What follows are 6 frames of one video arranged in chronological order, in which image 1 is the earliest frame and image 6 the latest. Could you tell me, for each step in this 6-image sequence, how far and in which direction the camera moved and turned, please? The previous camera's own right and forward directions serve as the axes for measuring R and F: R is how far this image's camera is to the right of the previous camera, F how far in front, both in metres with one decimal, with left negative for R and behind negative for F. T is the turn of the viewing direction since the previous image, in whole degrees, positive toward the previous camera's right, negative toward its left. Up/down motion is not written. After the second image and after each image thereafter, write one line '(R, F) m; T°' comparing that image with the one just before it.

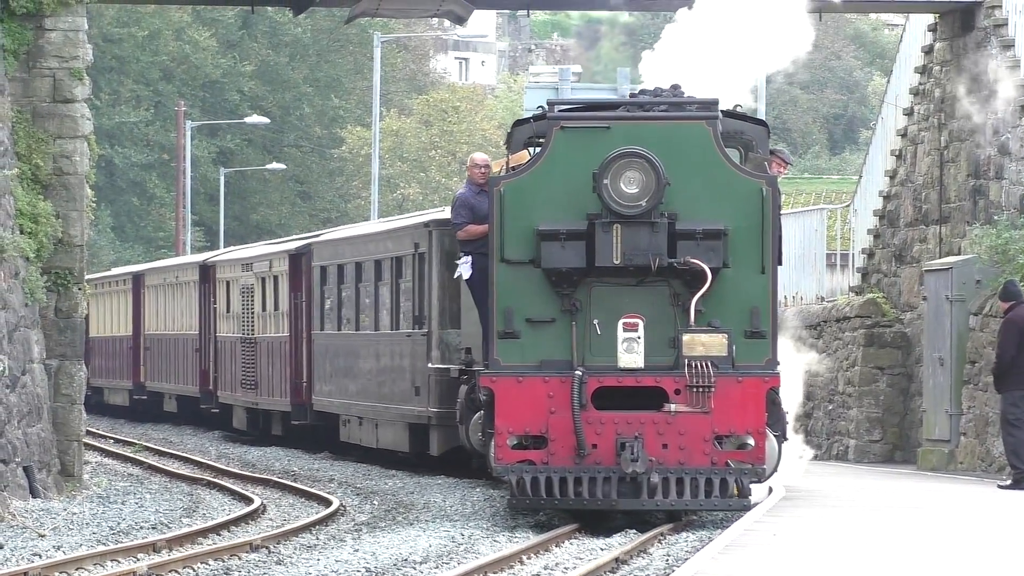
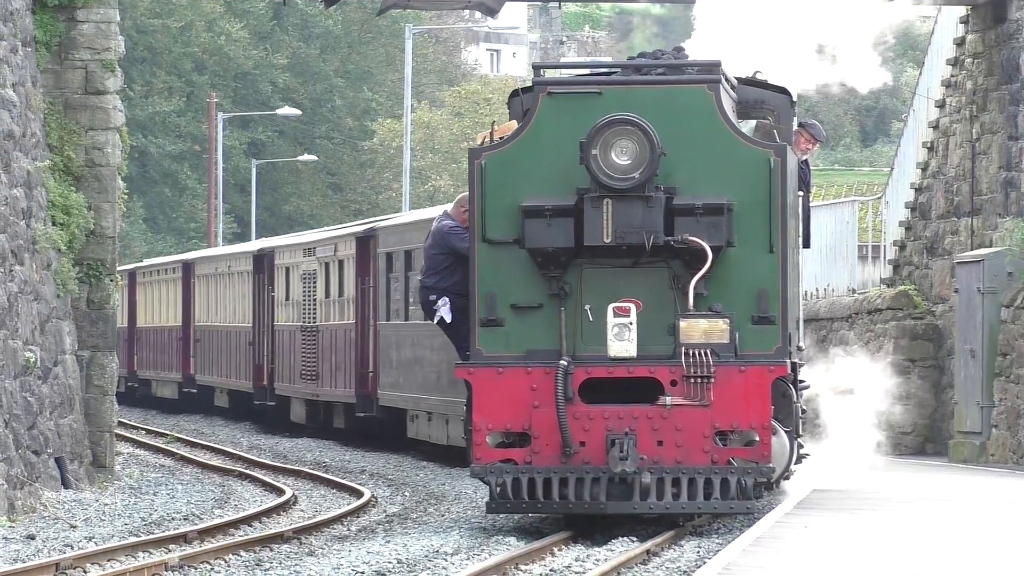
(0.0, 0.0) m; -1°
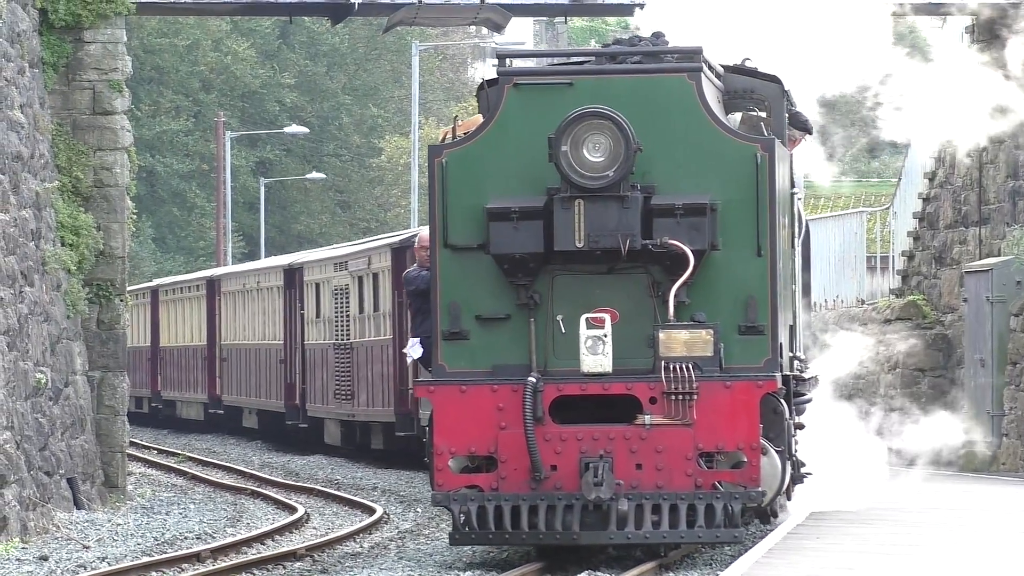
(-0.1, 0.0) m; 0°
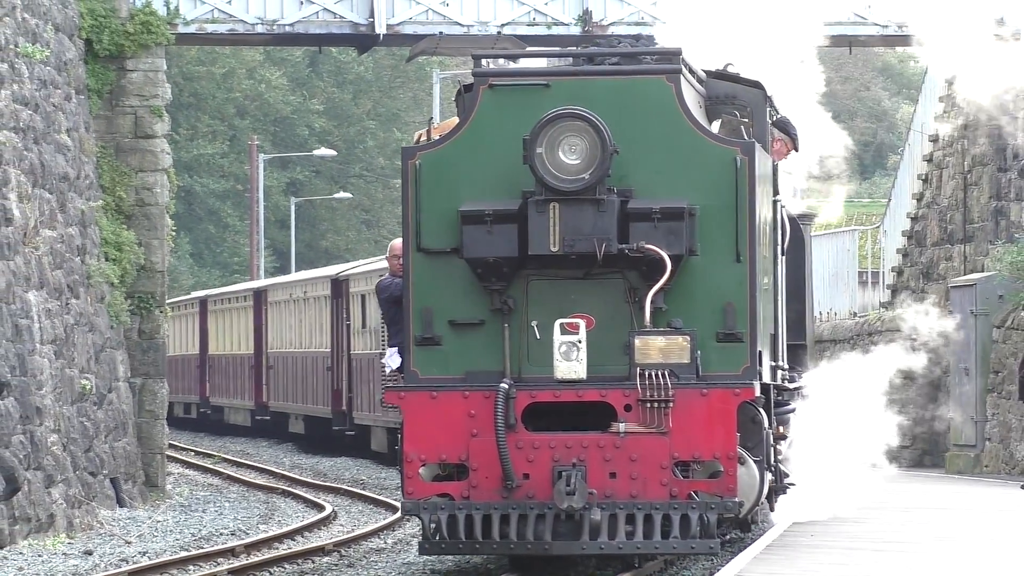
(0.0, -1.0) m; -1°
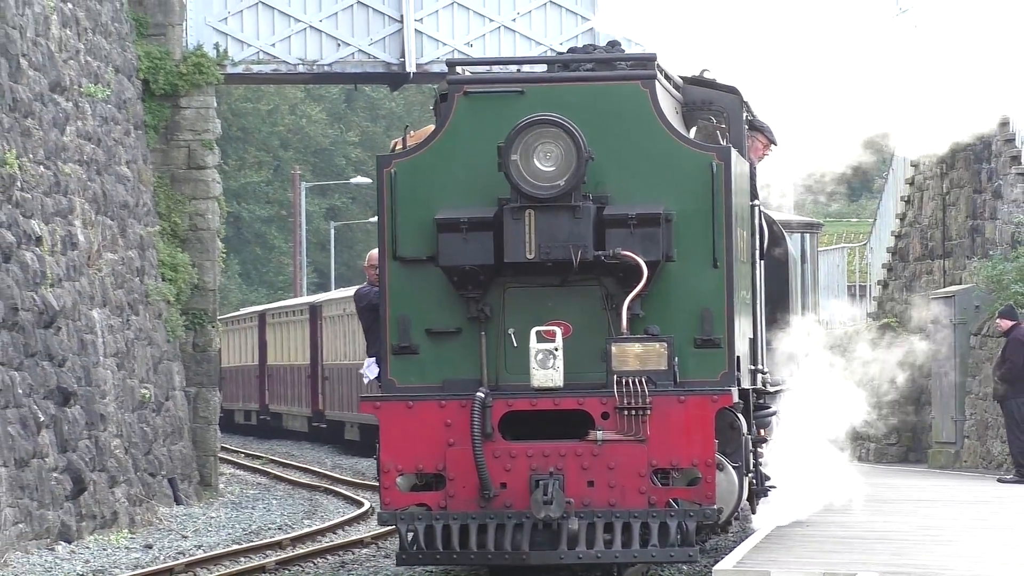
(+0.1, -1.5) m; -1°
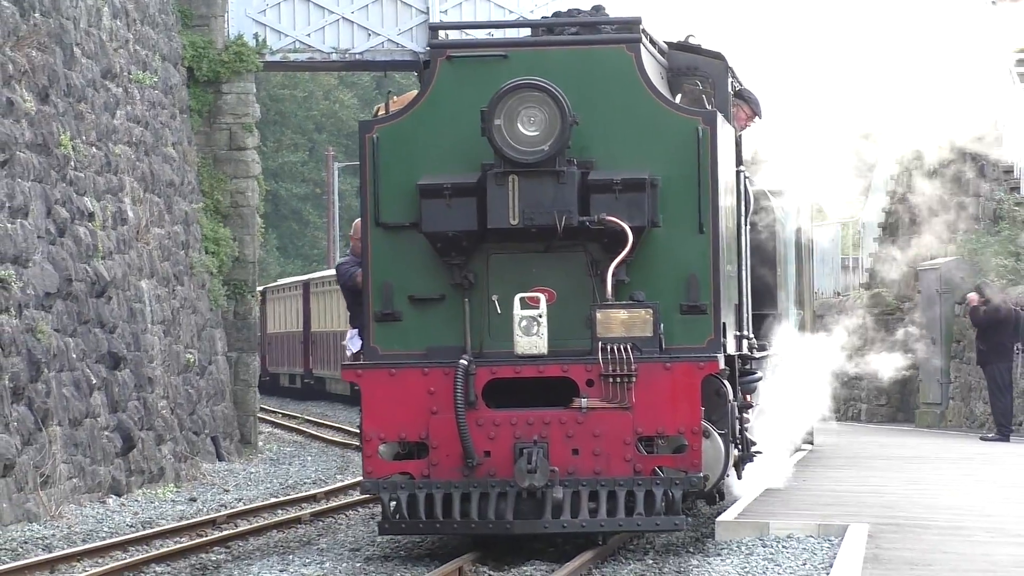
(+0.1, -1.3) m; -1°
